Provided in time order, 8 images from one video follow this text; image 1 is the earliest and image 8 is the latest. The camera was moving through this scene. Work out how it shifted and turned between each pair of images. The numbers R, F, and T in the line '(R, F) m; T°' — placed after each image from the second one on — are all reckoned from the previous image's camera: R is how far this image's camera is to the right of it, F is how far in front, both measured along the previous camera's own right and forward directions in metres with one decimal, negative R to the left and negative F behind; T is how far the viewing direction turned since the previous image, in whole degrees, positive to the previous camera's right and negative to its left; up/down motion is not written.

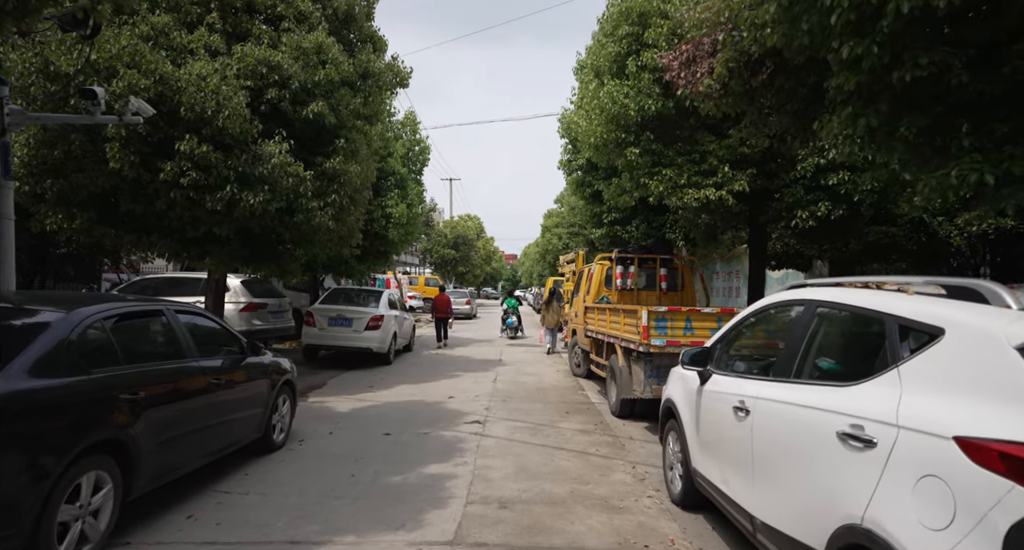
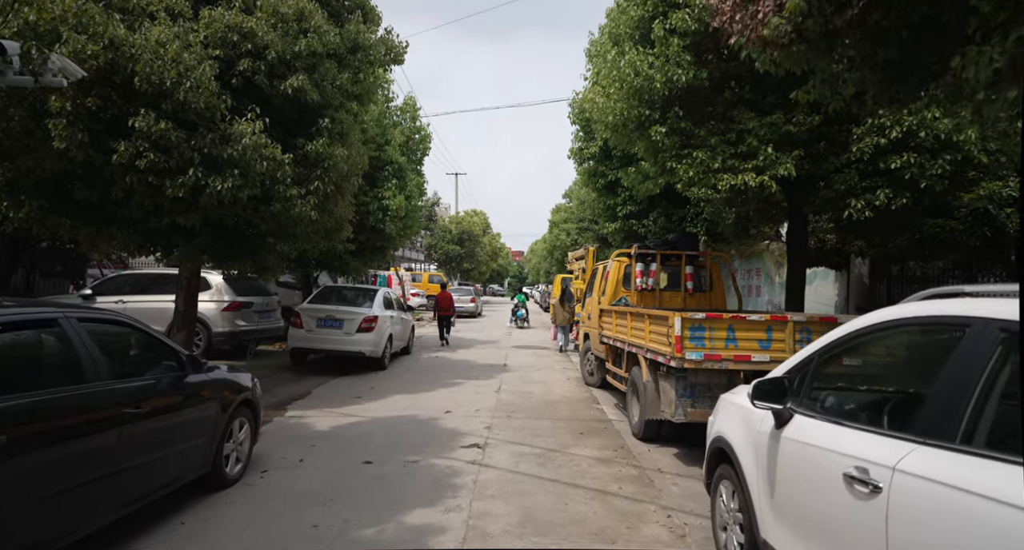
(0.0, +1.1) m; -1°
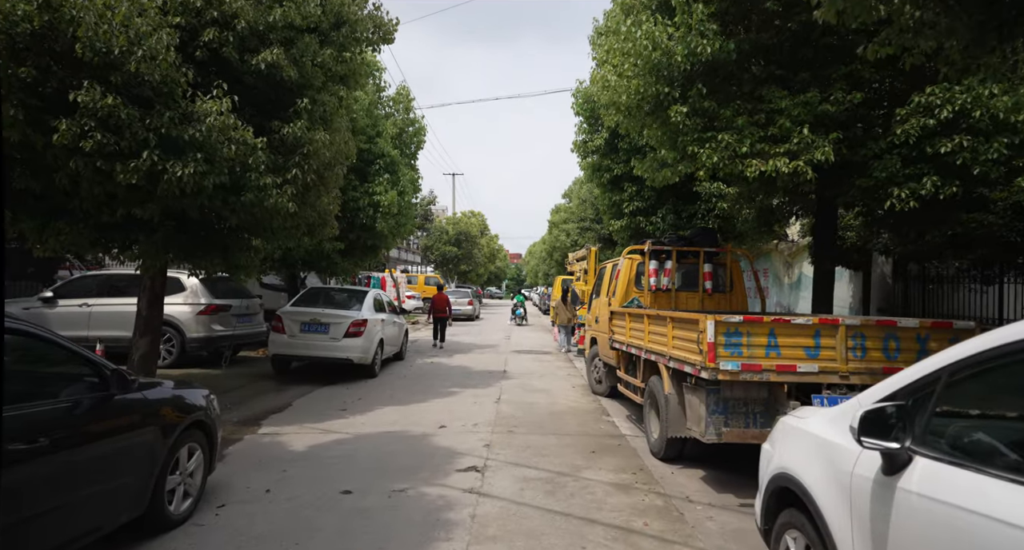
(0.0, +0.8) m; 0°
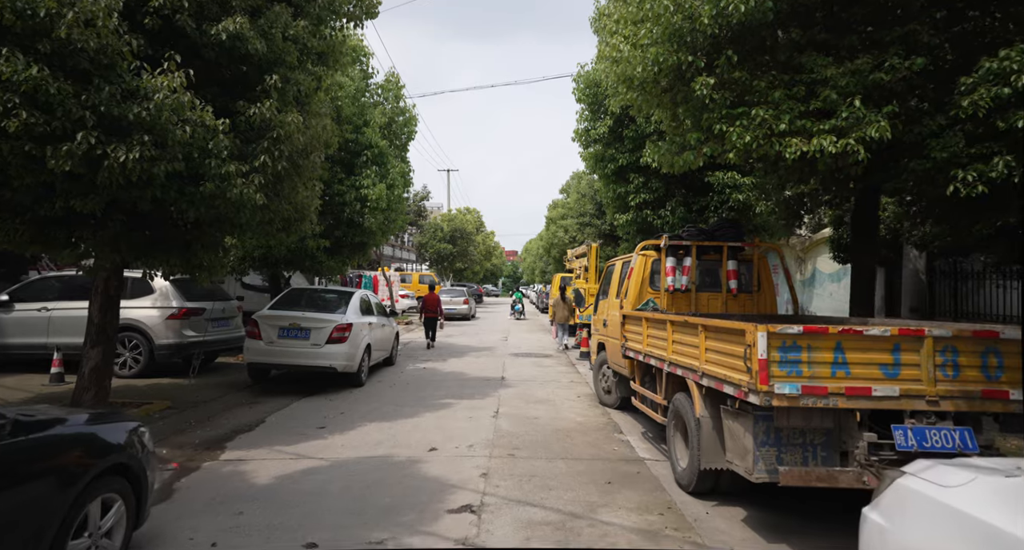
(0.0, +0.9) m; 0°
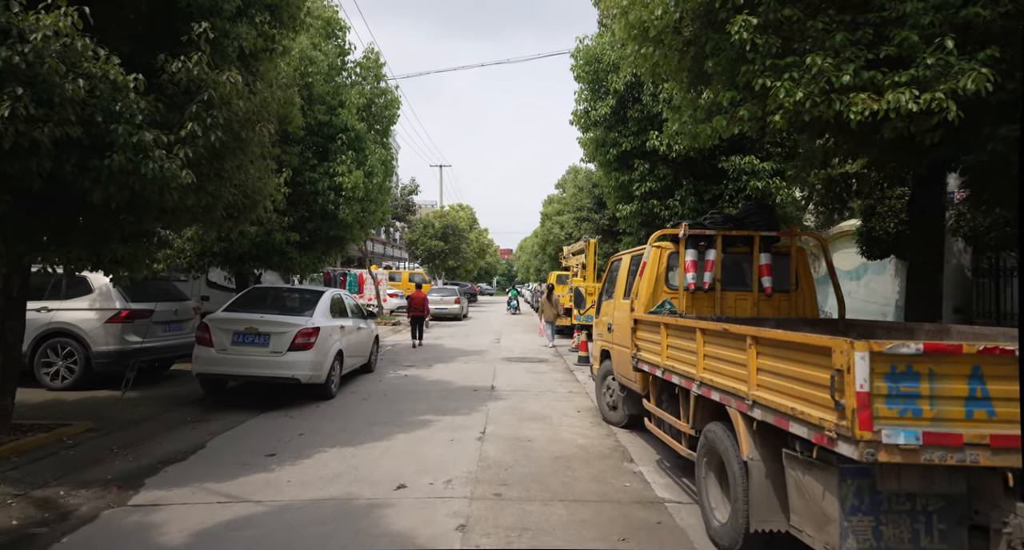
(+0.1, +1.2) m; 0°
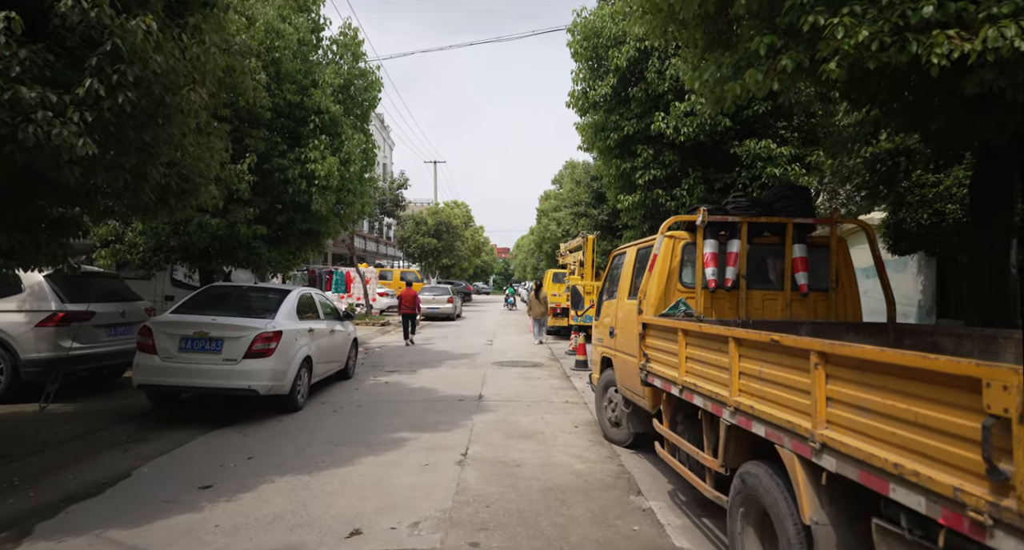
(+0.1, +1.0) m; 0°
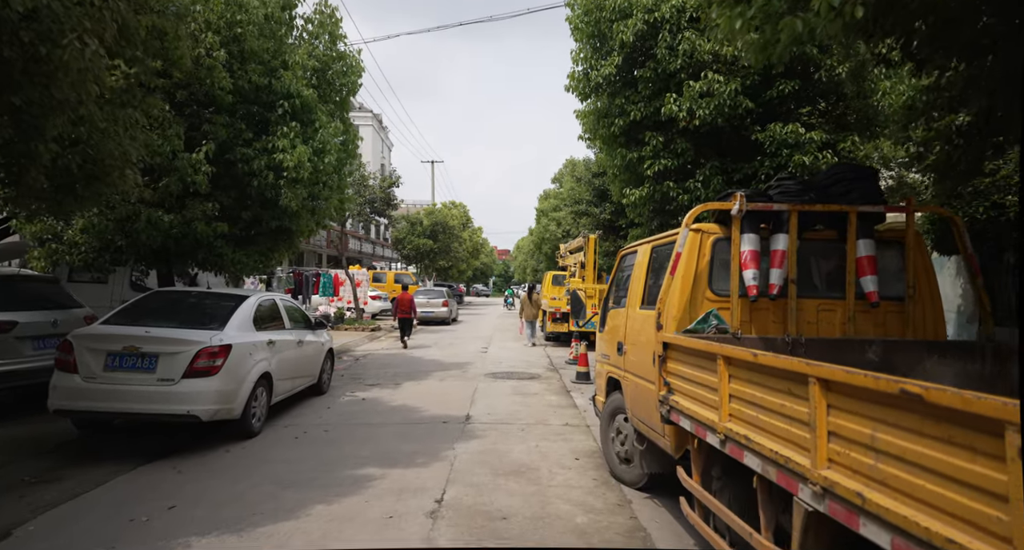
(+0.1, +1.1) m; 0°
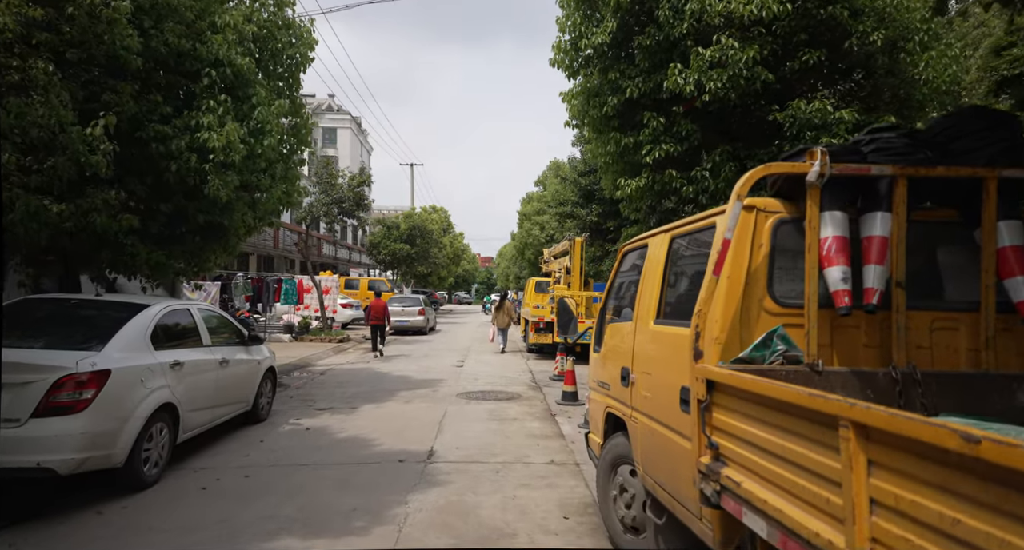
(+0.1, +1.4) m; +2°
